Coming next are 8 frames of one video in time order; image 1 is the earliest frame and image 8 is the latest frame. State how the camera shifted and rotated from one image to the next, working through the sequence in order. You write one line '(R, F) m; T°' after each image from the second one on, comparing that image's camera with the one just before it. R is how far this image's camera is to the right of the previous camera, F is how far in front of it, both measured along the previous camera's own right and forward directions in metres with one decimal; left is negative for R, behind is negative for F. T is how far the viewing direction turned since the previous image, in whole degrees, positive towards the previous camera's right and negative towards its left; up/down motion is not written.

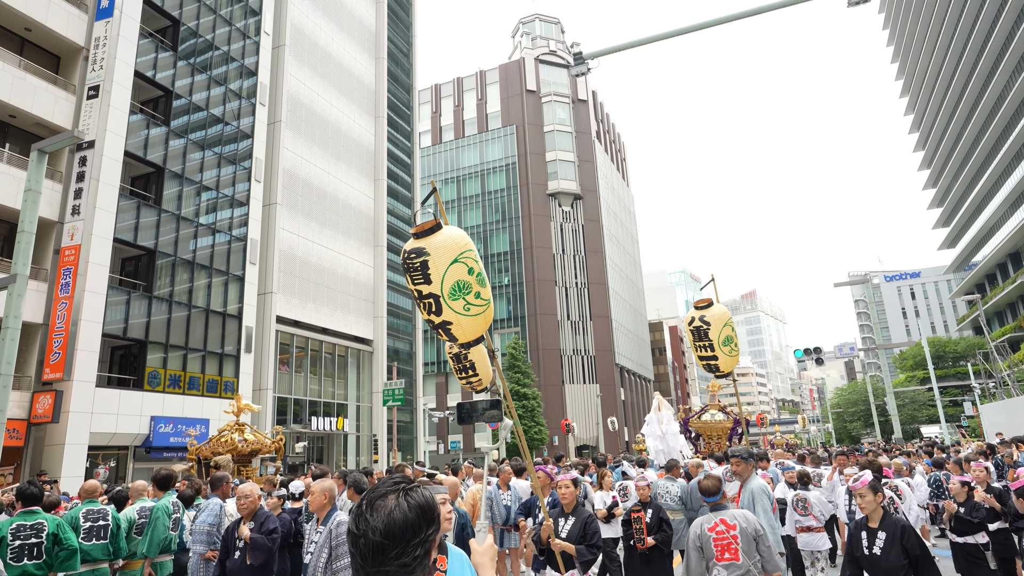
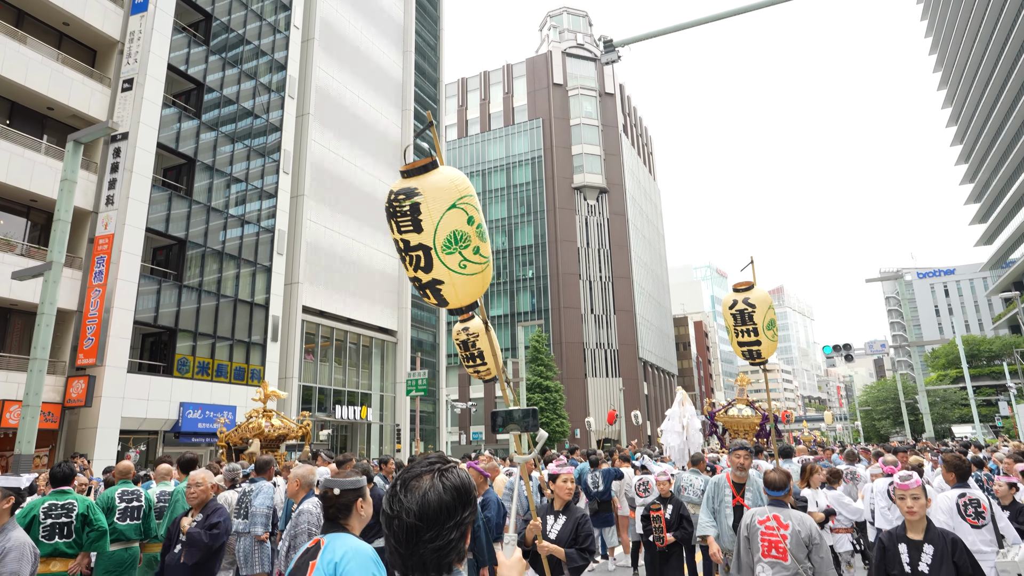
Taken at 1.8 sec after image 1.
(0.0, 0.0) m; -2°
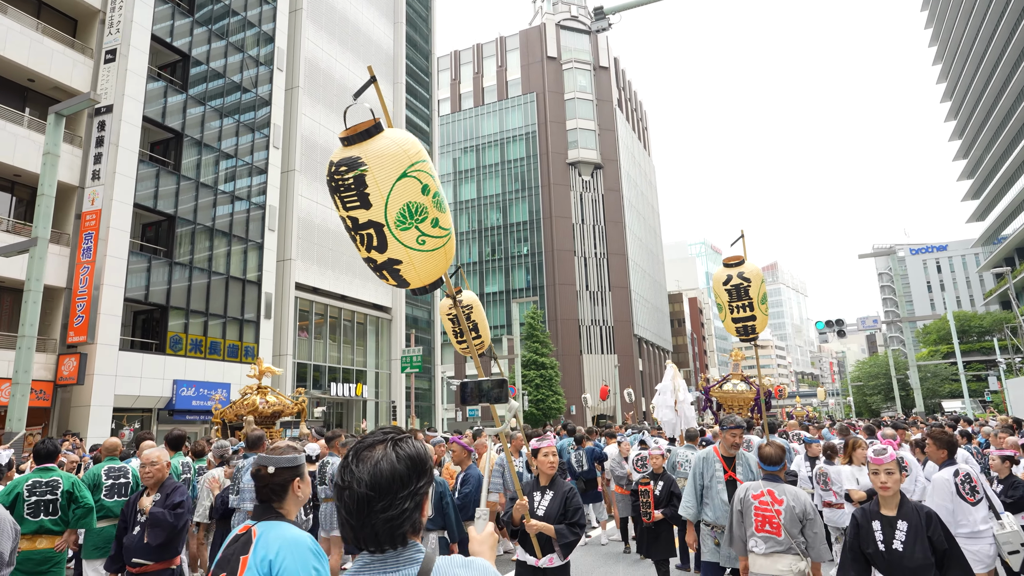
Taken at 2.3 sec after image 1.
(0.0, +0.1) m; 0°
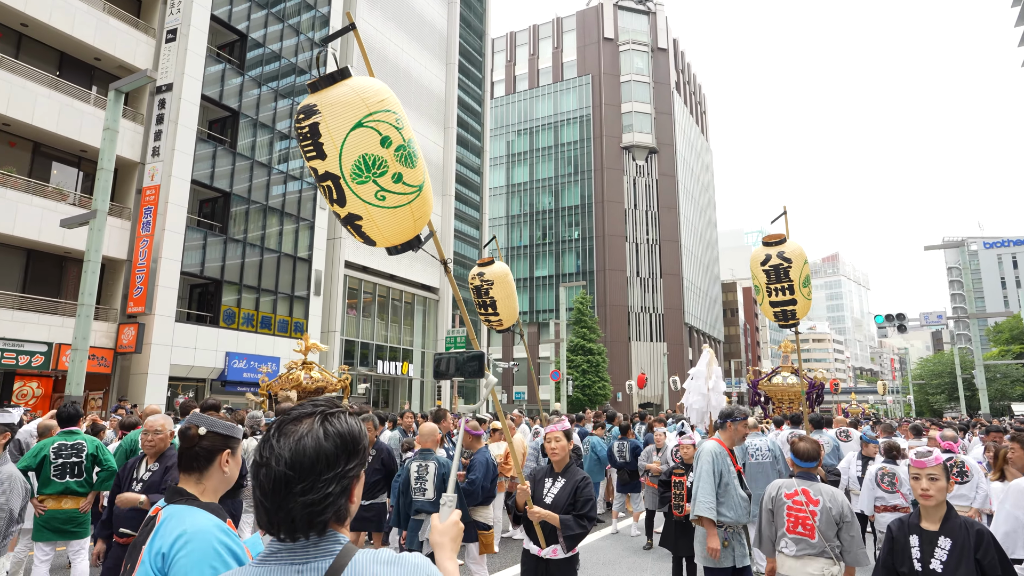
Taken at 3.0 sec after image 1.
(+0.2, +0.2) m; -4°
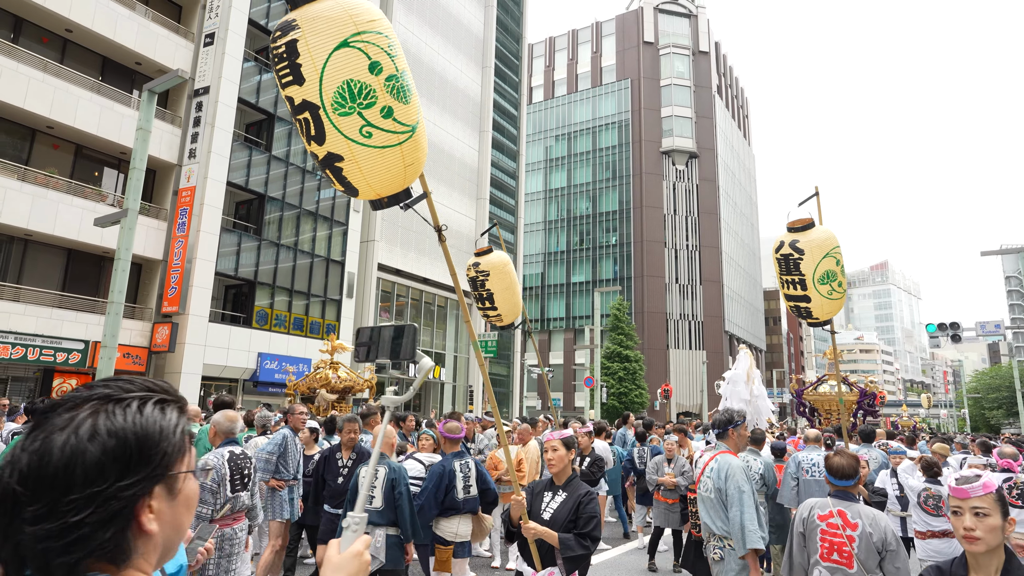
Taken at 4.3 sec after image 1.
(+0.2, +0.4) m; -3°
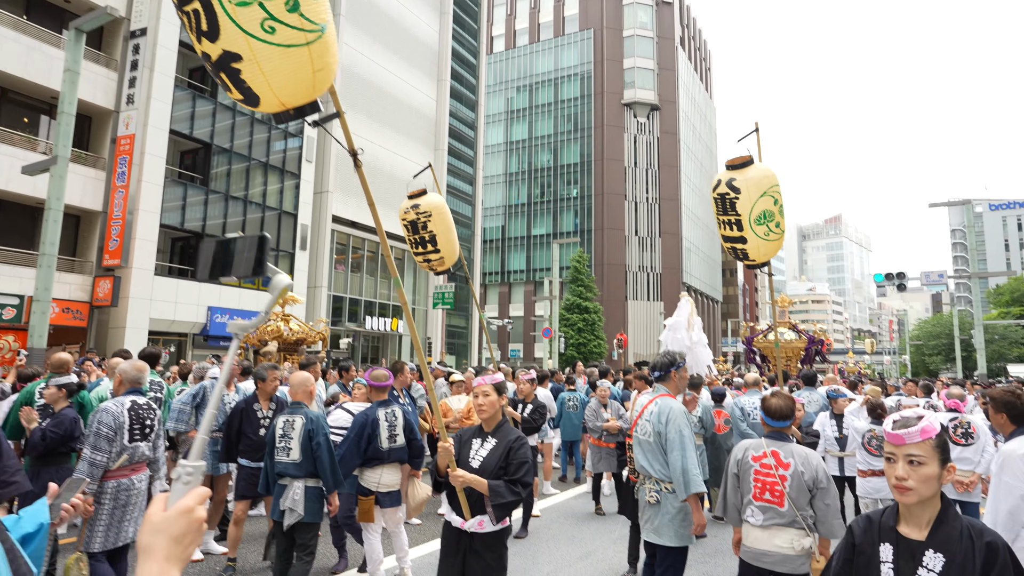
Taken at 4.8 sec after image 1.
(+0.2, +0.2) m; +3°
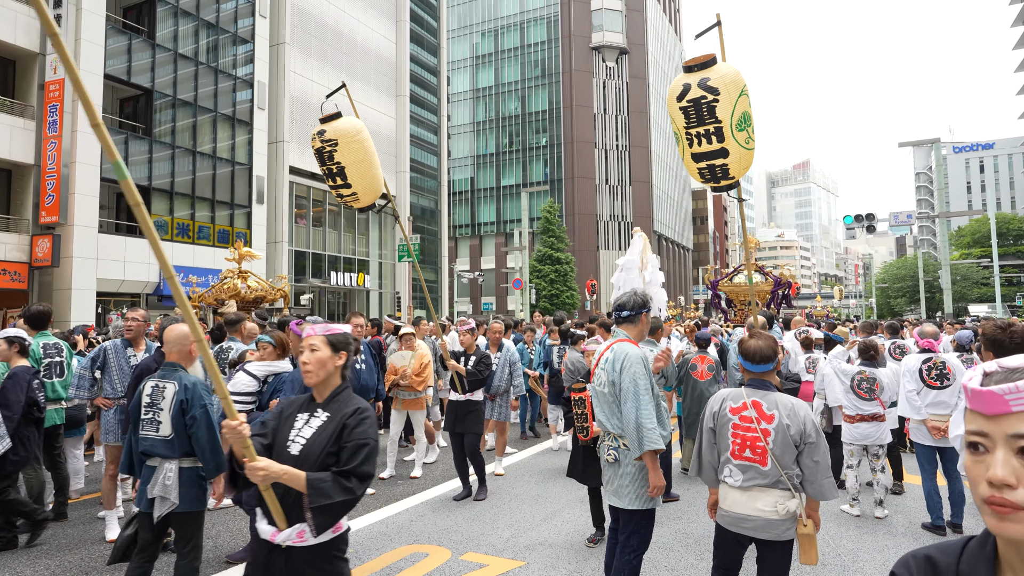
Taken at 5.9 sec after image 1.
(+0.2, +0.6) m; +2°
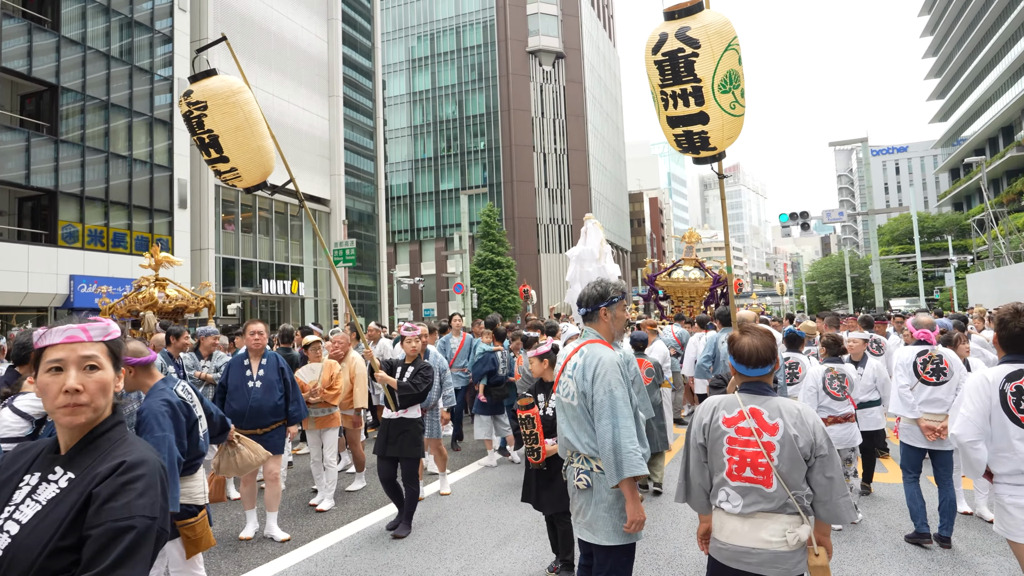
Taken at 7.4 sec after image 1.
(0.0, +0.6) m; +5°
